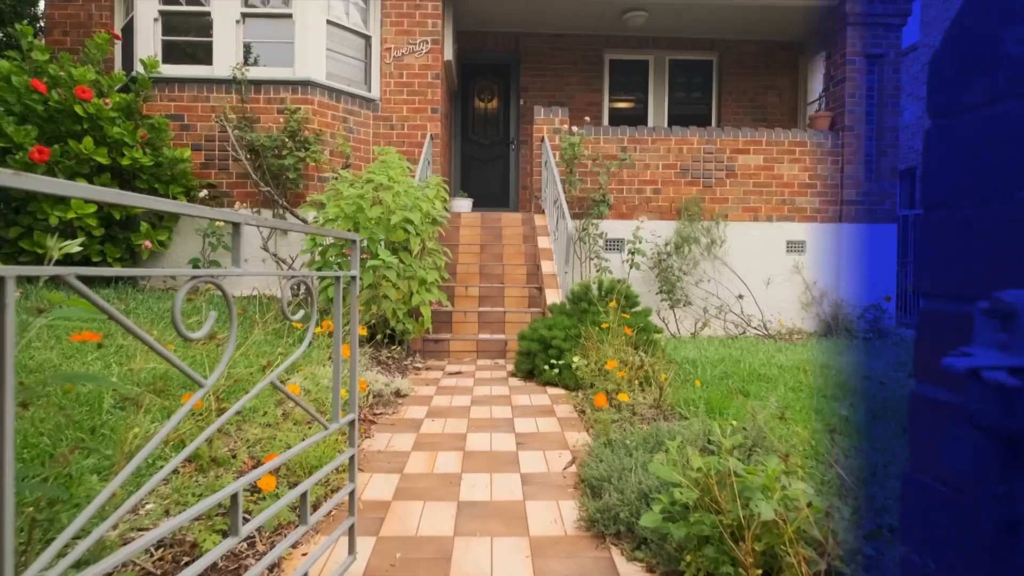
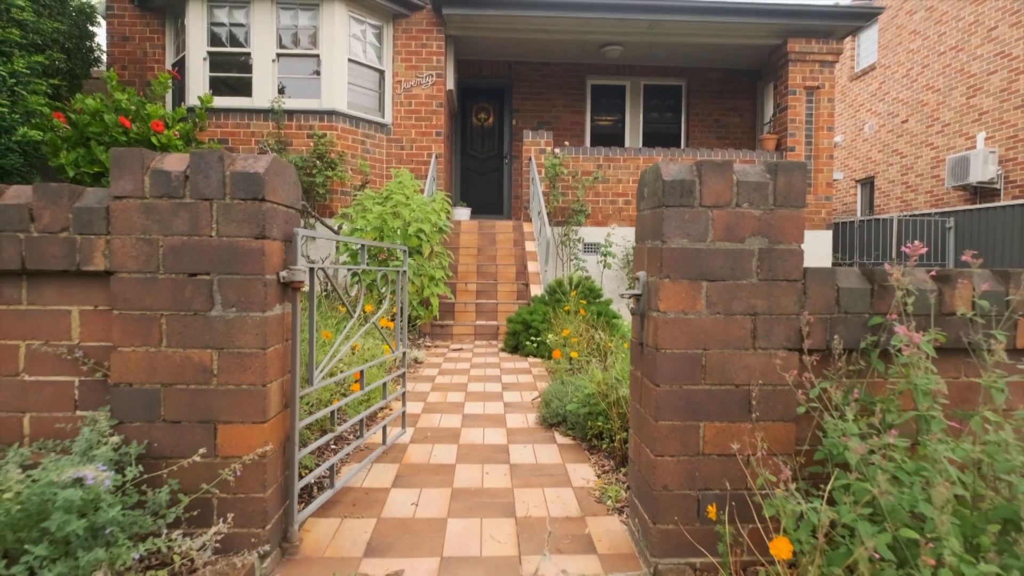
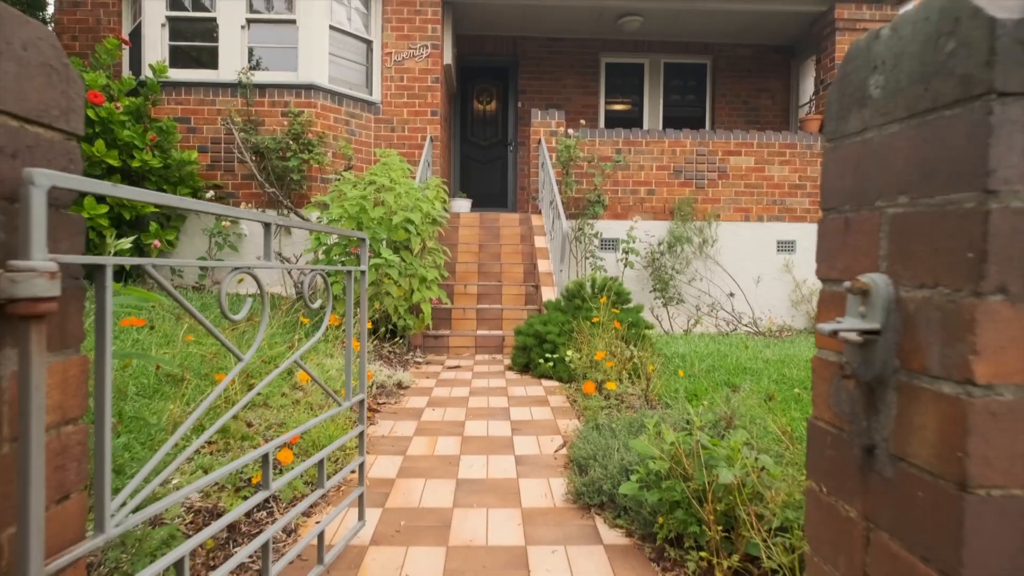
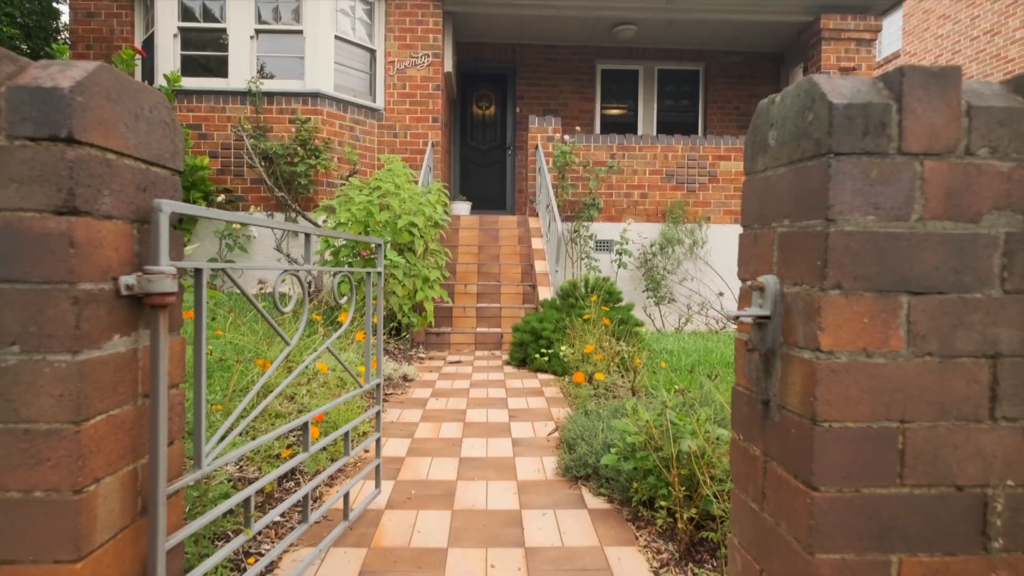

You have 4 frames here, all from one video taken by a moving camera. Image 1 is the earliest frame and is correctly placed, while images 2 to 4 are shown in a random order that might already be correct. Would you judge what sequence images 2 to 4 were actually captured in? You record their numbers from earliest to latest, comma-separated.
3, 4, 2
